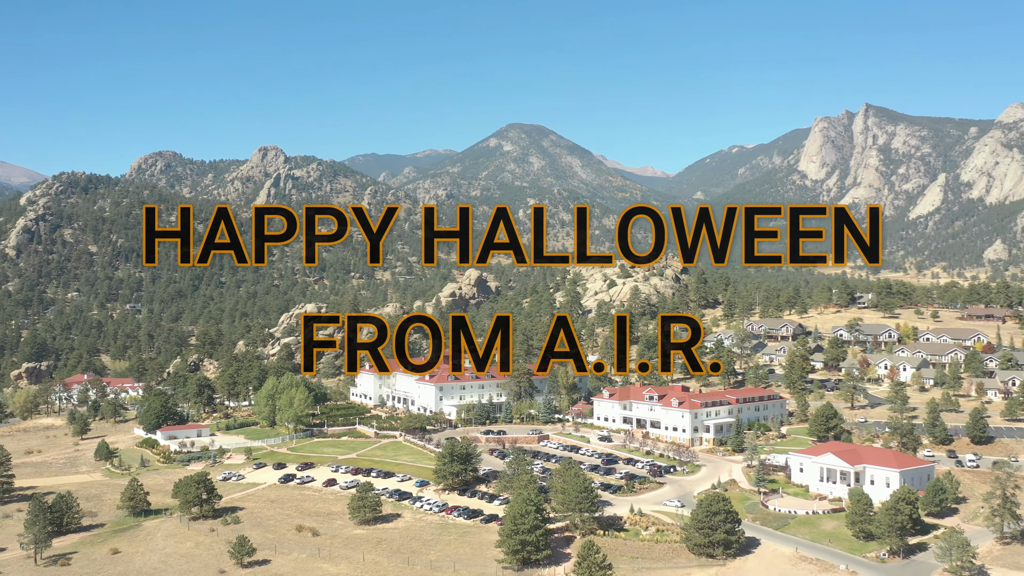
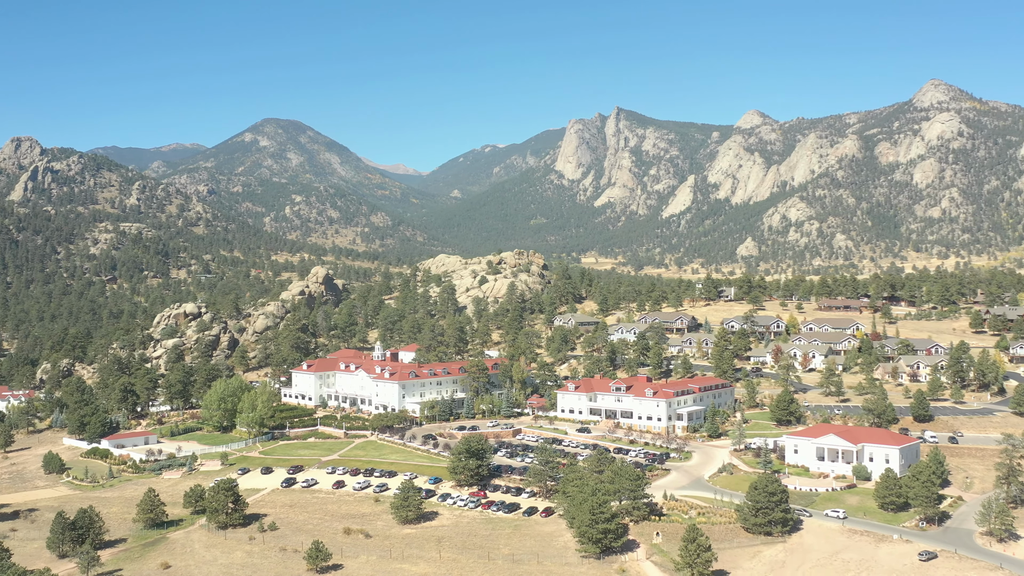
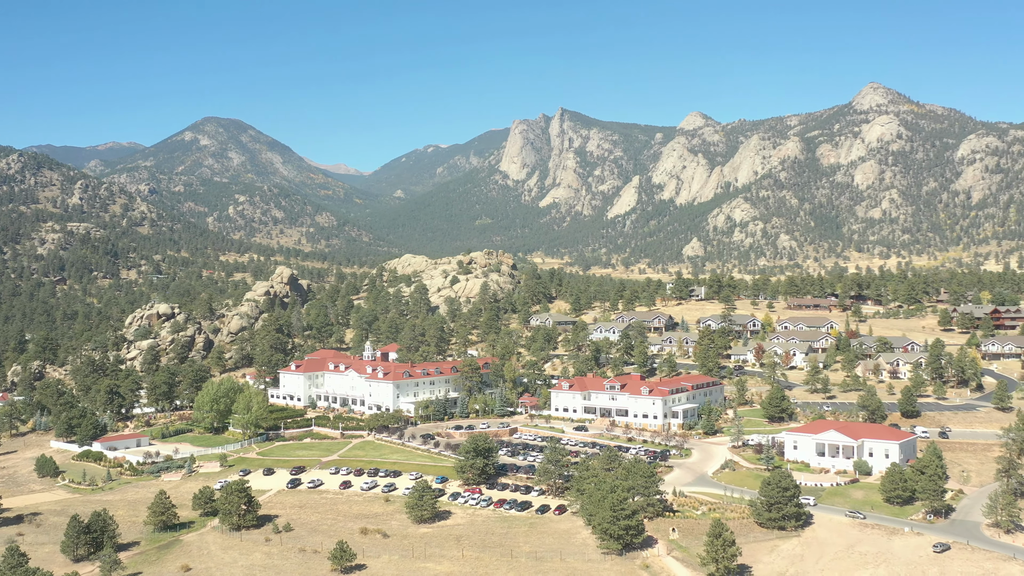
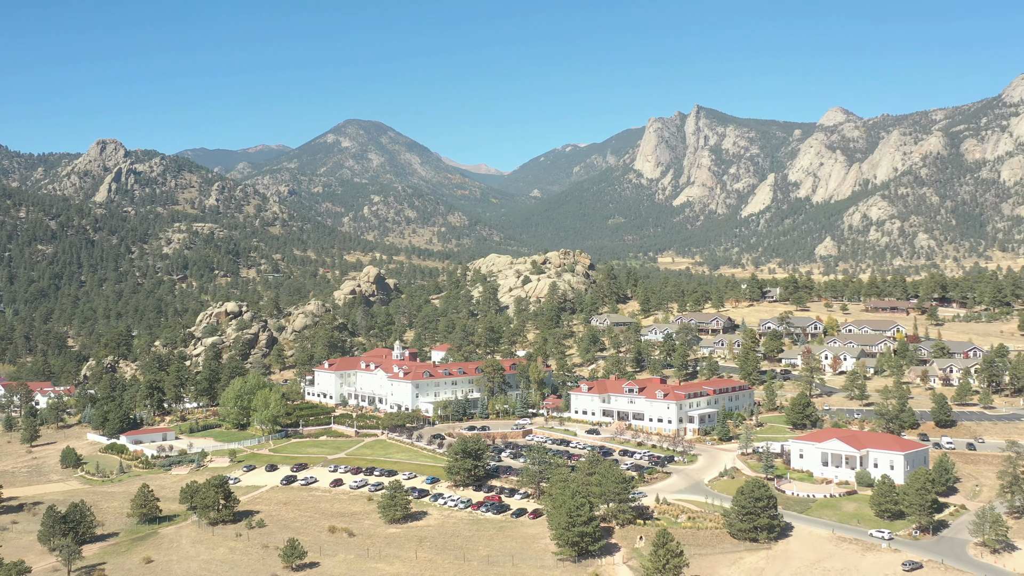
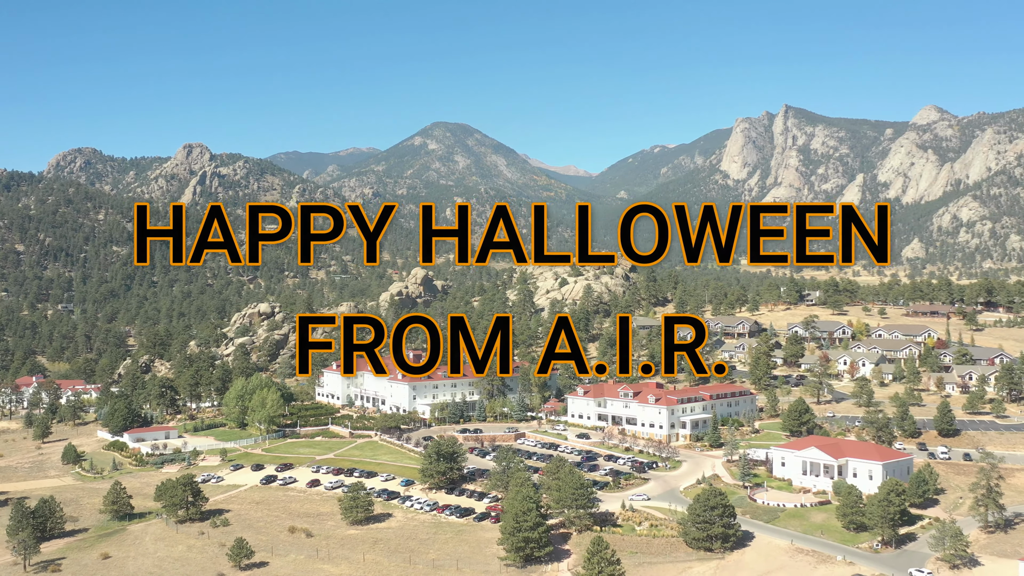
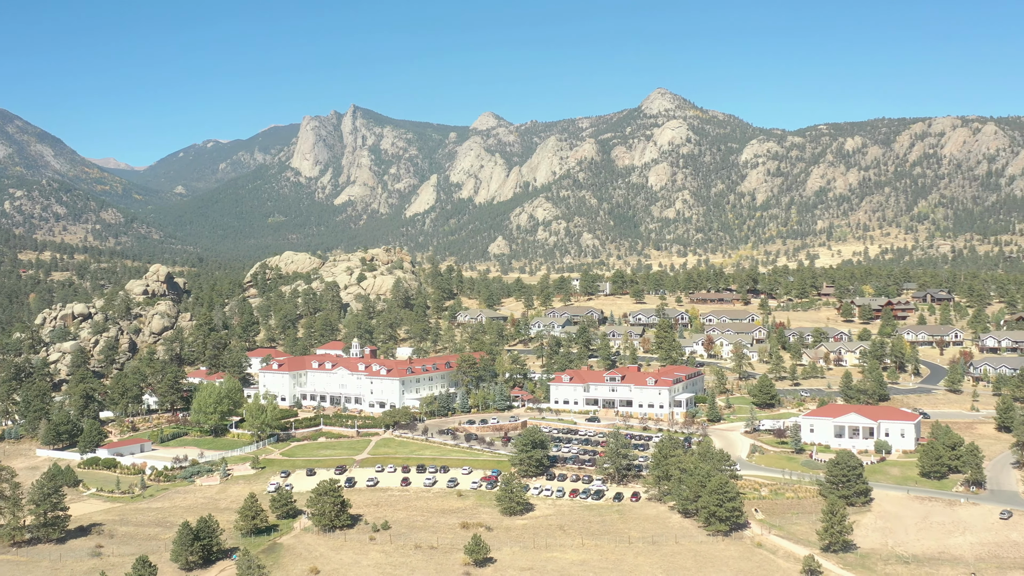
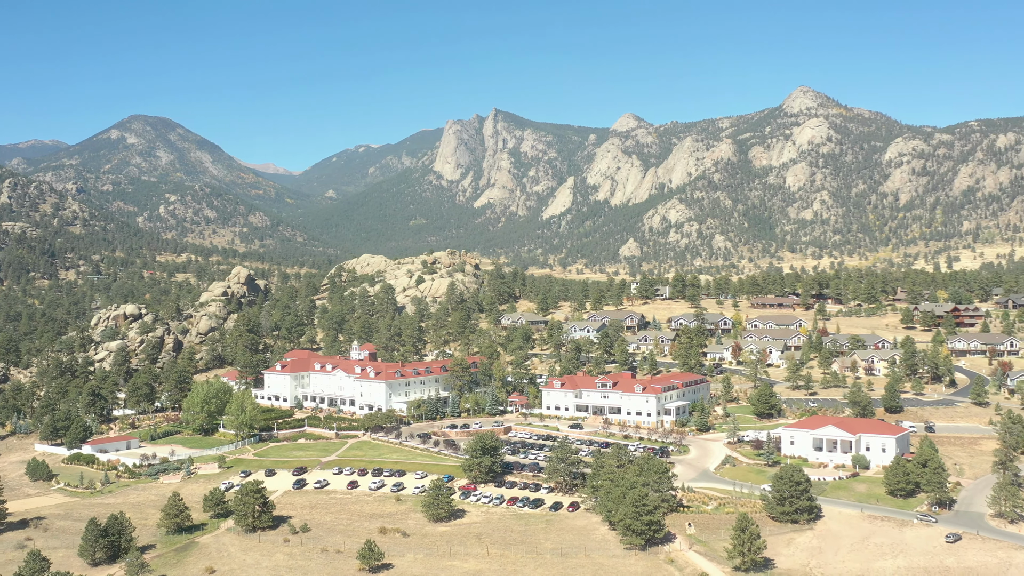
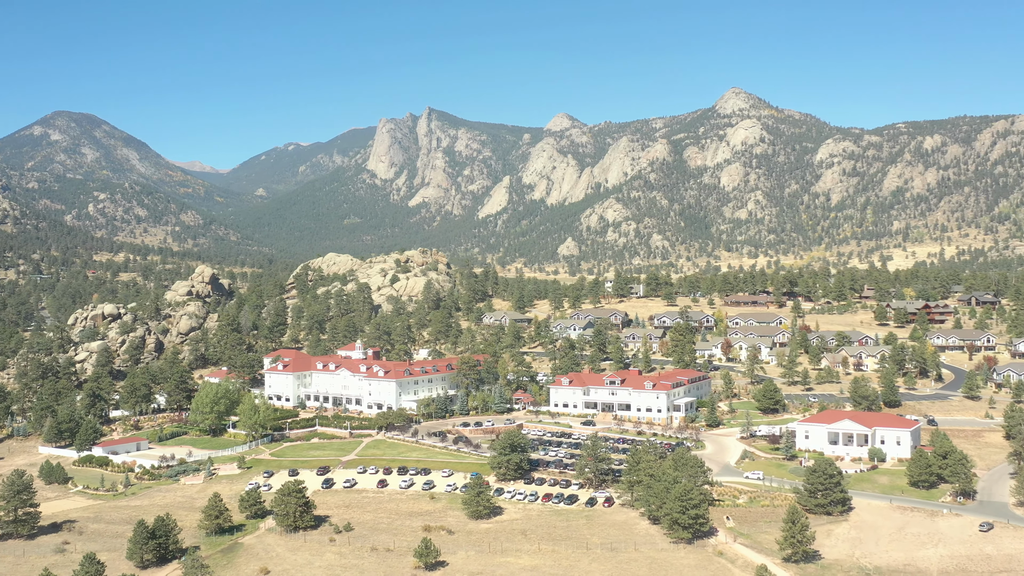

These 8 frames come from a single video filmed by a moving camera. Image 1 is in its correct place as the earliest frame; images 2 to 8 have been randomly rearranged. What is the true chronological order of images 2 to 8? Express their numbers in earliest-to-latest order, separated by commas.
5, 4, 2, 3, 7, 8, 6
